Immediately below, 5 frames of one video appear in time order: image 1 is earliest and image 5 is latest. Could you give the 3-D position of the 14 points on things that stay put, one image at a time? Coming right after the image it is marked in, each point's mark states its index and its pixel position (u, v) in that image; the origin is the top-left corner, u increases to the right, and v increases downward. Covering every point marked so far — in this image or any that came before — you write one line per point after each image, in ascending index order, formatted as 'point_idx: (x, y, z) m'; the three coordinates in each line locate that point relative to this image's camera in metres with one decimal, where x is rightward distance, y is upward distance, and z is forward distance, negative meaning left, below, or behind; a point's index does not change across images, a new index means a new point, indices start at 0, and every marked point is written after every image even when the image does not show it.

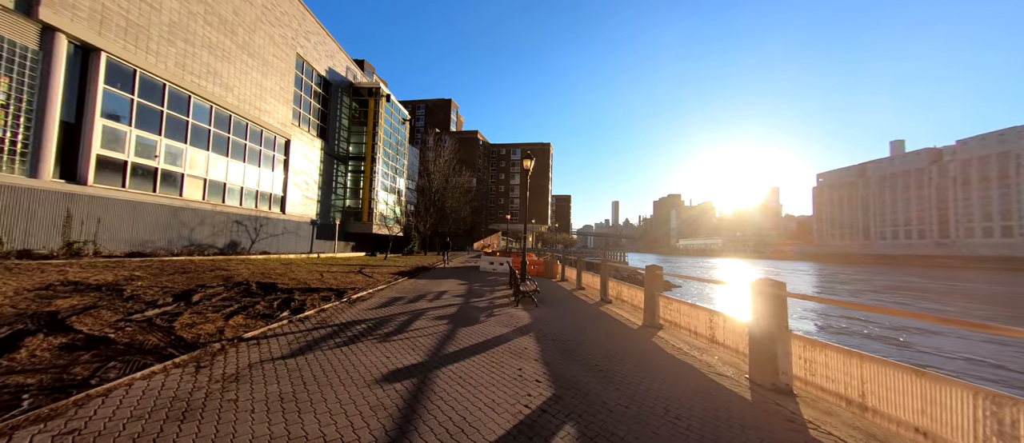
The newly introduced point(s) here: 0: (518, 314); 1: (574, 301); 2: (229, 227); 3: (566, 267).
0: (+0.2, -2.5, +9.2) m
1: (+2.3, -2.9, +12.3) m
2: (-14.5, -0.3, +17.1) m
3: (+3.1, -2.6, +19.3) m
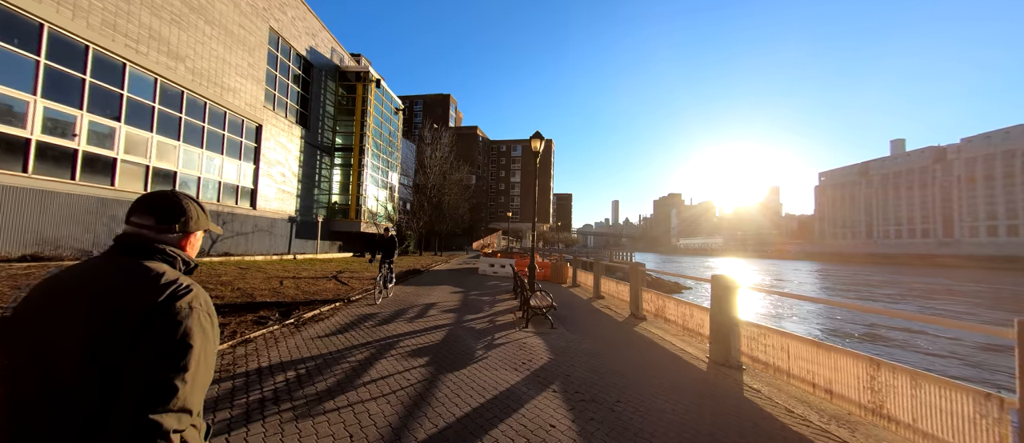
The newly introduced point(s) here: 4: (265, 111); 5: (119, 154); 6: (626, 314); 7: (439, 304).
0: (+0.4, -2.4, +6.5) m
1: (+2.5, -2.8, +9.7) m
2: (-14.3, -0.1, +14.4) m
3: (+3.2, -2.4, +16.7) m
4: (-14.1, +6.4, +19.2) m
5: (-14.3, +2.5, +12.2) m
6: (+3.4, -2.7, +9.9) m
7: (-2.2, -2.5, +10.3) m
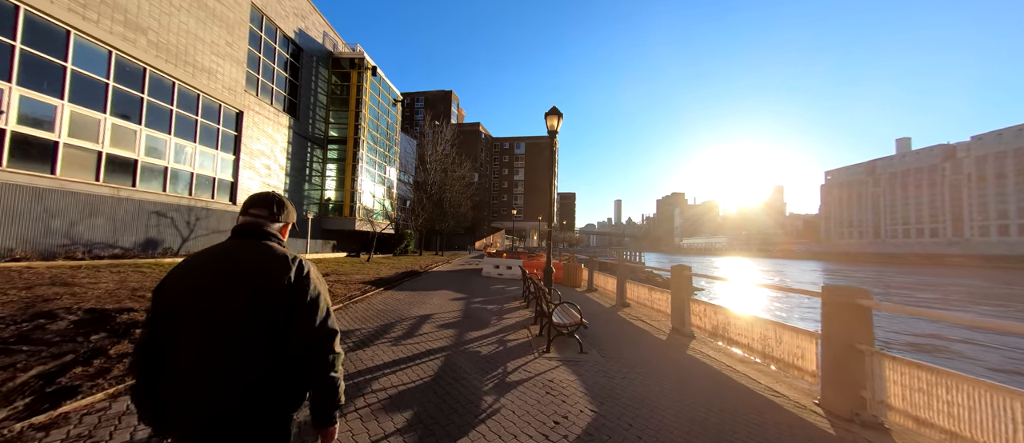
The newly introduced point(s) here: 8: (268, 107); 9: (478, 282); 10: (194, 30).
0: (+0.6, -2.2, +4.7) m
1: (+2.8, -2.6, +7.8) m
2: (-13.9, +0.1, +12.6) m
3: (+3.6, -2.2, +14.8) m
4: (-13.8, +6.5, +17.4) m
5: (-14.0, +2.6, +10.4) m
6: (+3.7, -2.6, +8.0) m
7: (-1.9, -2.4, +8.4) m
8: (-13.8, +6.4, +18.9) m
9: (-1.5, -2.8, +15.7) m
10: (-13.7, +8.2, +14.4) m
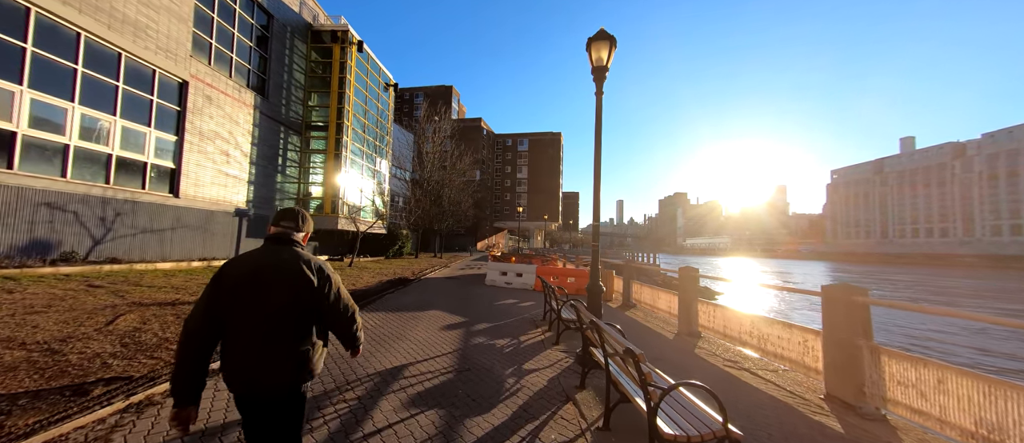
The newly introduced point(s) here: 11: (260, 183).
0: (+1.0, -2.0, +1.3) m
1: (+3.2, -2.4, +4.4) m
2: (-13.5, +0.2, +9.3) m
3: (+4.0, -2.1, +11.4) m
4: (-13.3, +6.7, +14.0) m
5: (-13.6, +2.8, +7.1) m
6: (+4.1, -2.4, +4.6) m
7: (-1.5, -2.2, +5.0) m
8: (-13.4, +6.6, +15.6) m
9: (-1.1, -2.7, +12.3) m
10: (-13.3, +8.4, +11.1) m
11: (-13.6, +2.0, +18.0) m
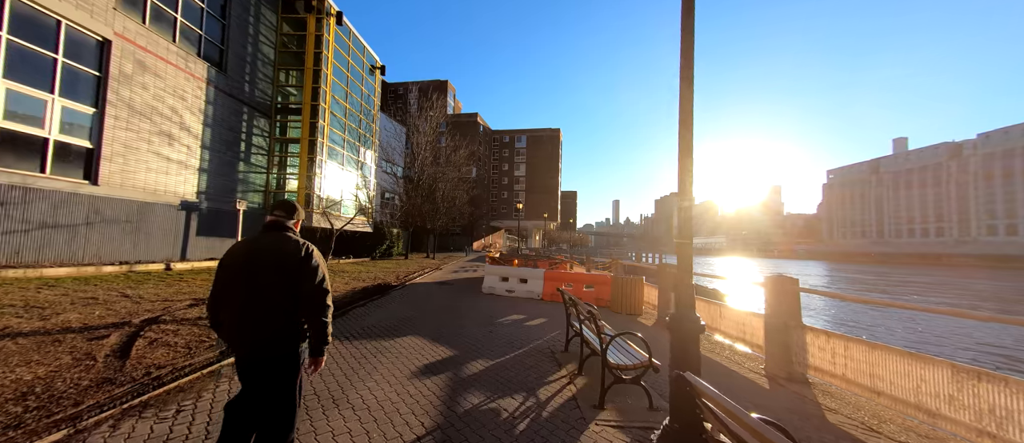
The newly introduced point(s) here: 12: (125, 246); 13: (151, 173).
0: (+1.3, -1.8, -1.3) m
1: (+3.4, -2.2, +1.8) m
2: (-13.4, +0.4, +6.6) m
3: (+4.2, -1.9, +8.8) m
4: (-13.2, +6.9, +11.3) m
5: (-13.4, +3.0, +4.3) m
6: (+4.3, -2.2, +2.1) m
7: (-1.3, -2.0, +2.4) m
8: (-13.3, +6.8, +12.8) m
9: (-0.9, -2.5, +9.7) m
10: (-13.1, +8.6, +8.4) m
11: (-13.5, +2.3, +15.3) m
12: (-13.2, -0.8, +11.5) m
13: (-13.4, +1.8, +12.4) m
